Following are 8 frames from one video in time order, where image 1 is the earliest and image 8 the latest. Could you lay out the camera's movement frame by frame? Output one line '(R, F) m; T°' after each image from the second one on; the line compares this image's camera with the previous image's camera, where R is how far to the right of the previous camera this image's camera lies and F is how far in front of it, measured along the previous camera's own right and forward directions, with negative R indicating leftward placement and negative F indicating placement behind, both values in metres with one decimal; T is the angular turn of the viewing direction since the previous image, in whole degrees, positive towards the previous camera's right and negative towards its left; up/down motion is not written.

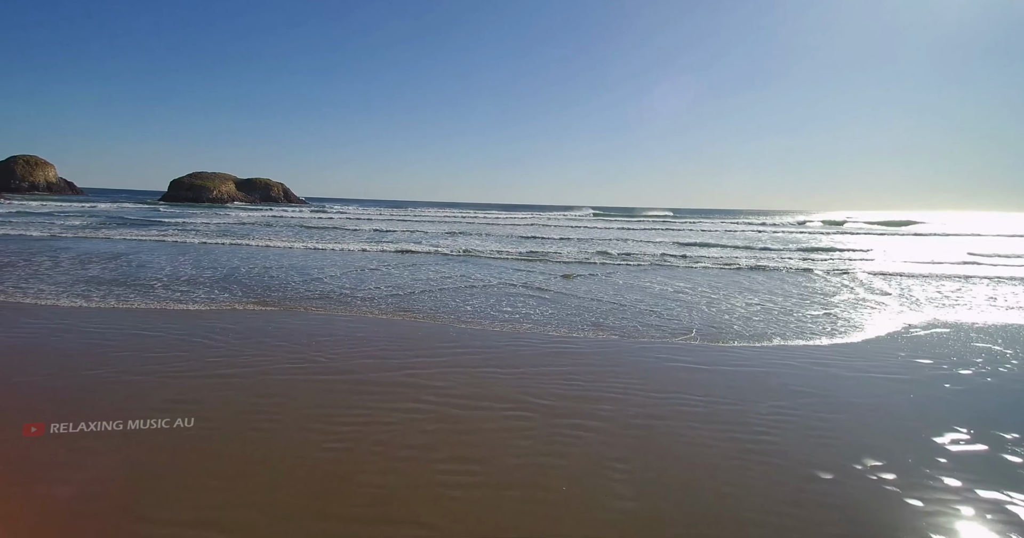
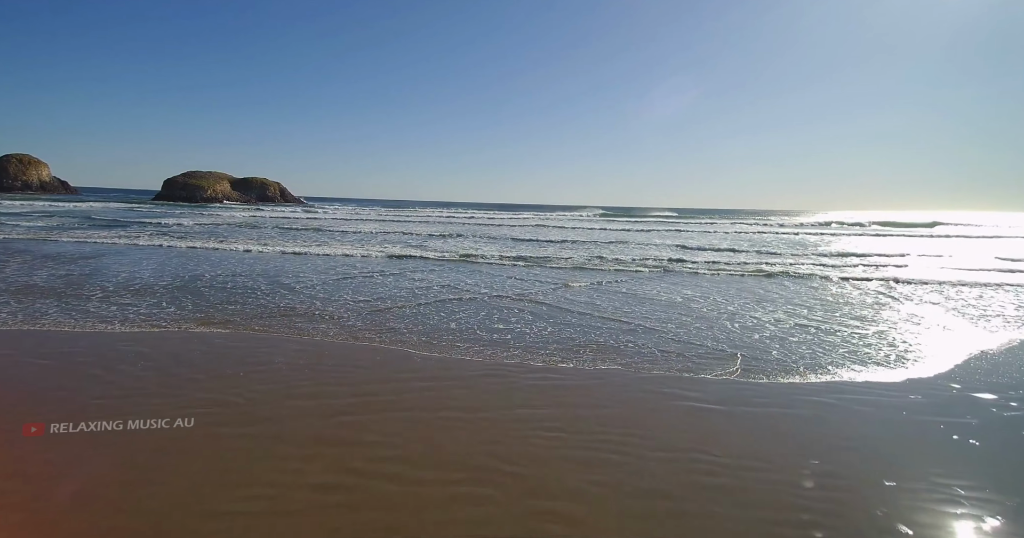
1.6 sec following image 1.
(+0.2, +1.3) m; 0°
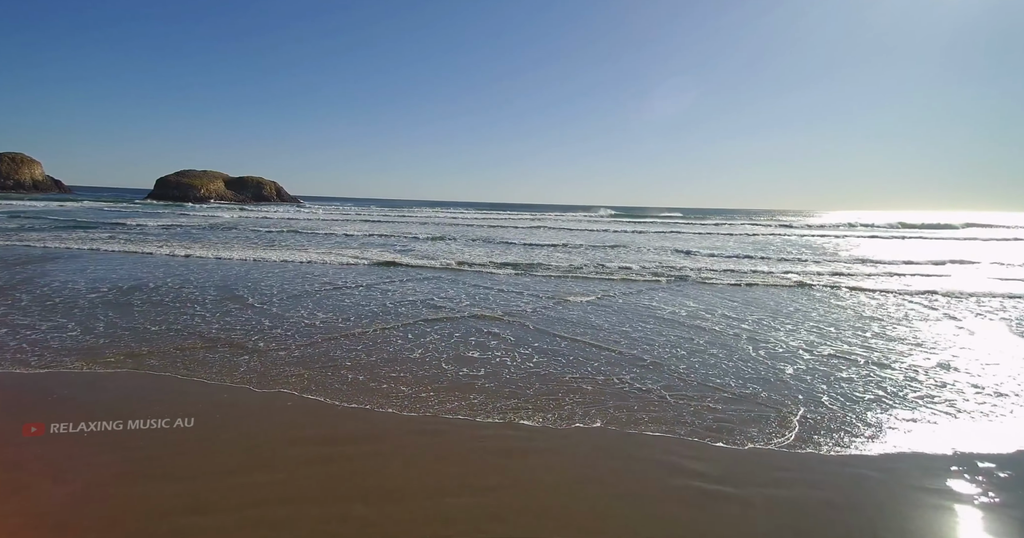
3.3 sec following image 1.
(+0.3, +1.6) m; 0°
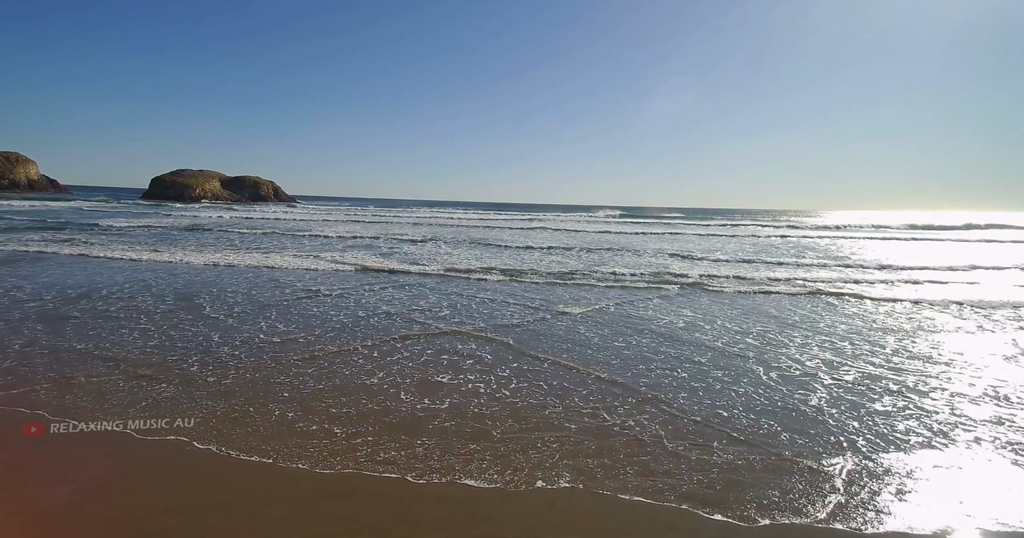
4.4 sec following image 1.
(+0.3, +1.0) m; 0°
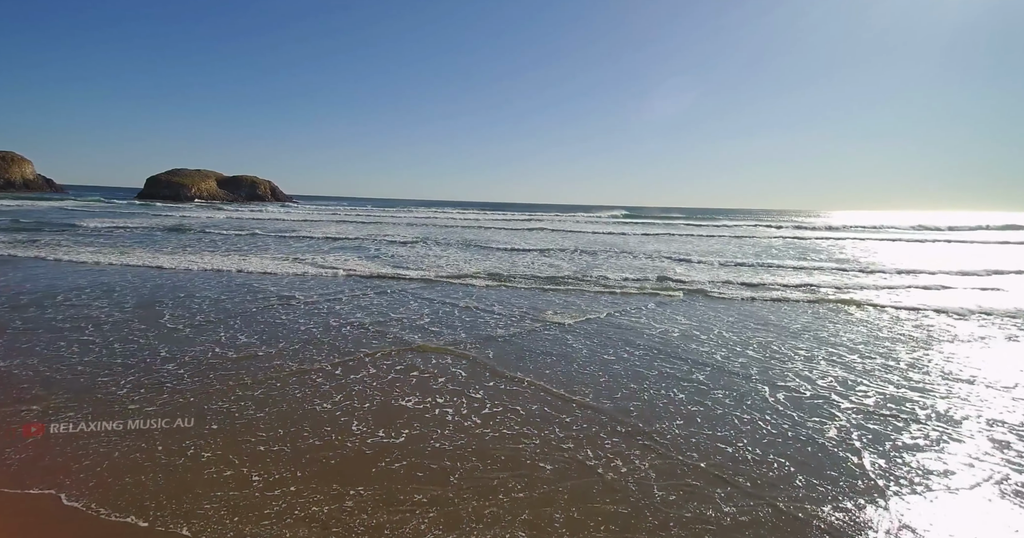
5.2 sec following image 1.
(+0.3, +0.8) m; 0°
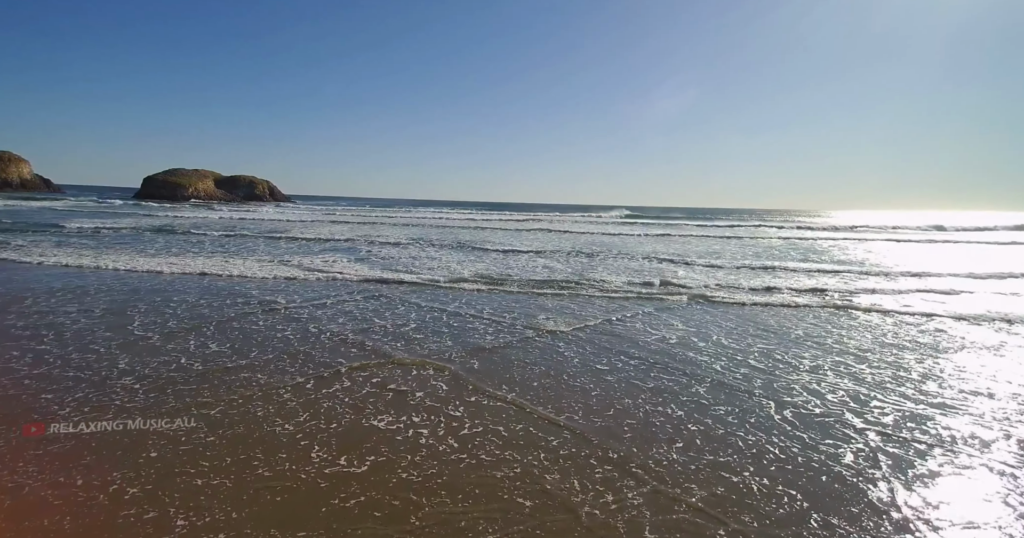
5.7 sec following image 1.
(+0.2, +0.5) m; 0°
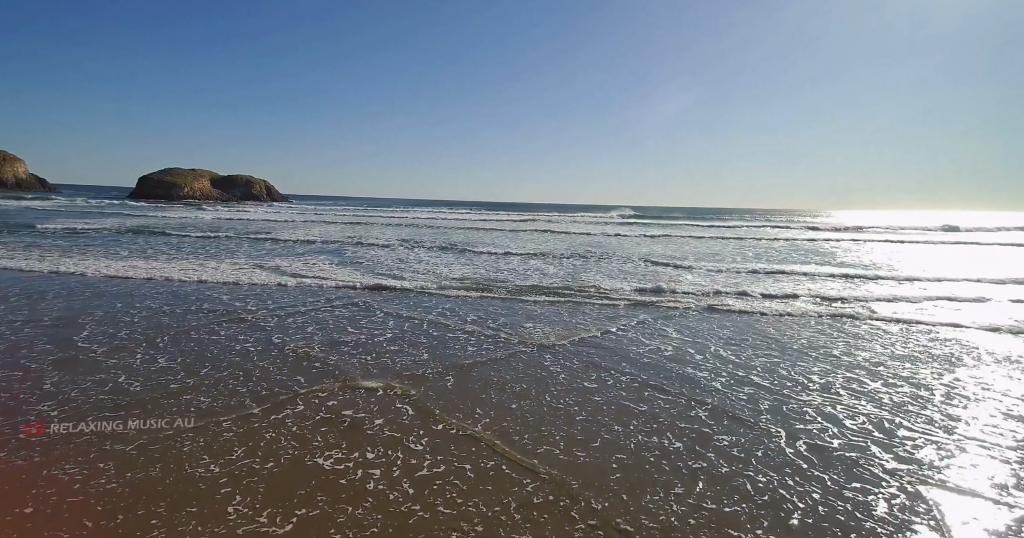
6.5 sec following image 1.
(+0.3, +0.8) m; 0°
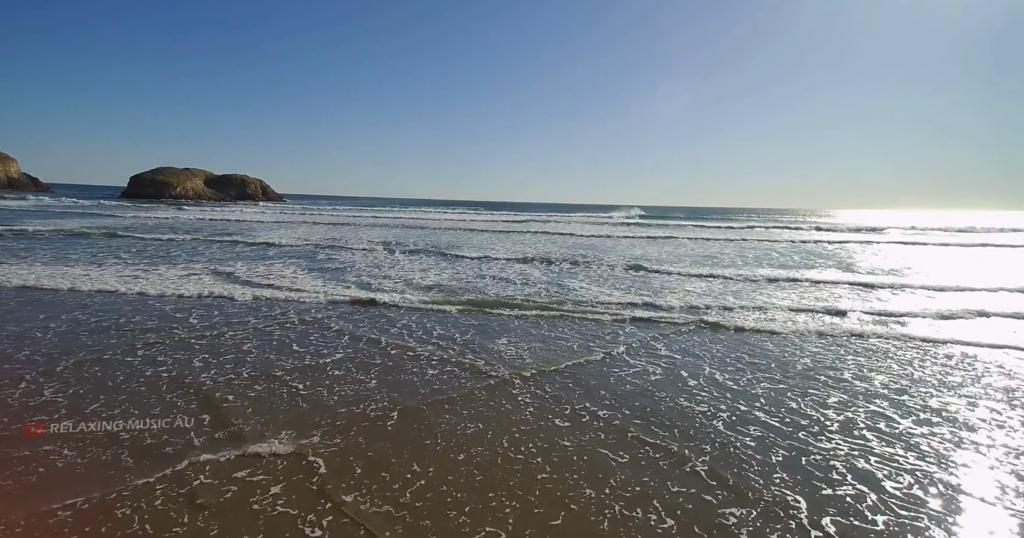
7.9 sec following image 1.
(+0.4, +1.2) m; 0°
